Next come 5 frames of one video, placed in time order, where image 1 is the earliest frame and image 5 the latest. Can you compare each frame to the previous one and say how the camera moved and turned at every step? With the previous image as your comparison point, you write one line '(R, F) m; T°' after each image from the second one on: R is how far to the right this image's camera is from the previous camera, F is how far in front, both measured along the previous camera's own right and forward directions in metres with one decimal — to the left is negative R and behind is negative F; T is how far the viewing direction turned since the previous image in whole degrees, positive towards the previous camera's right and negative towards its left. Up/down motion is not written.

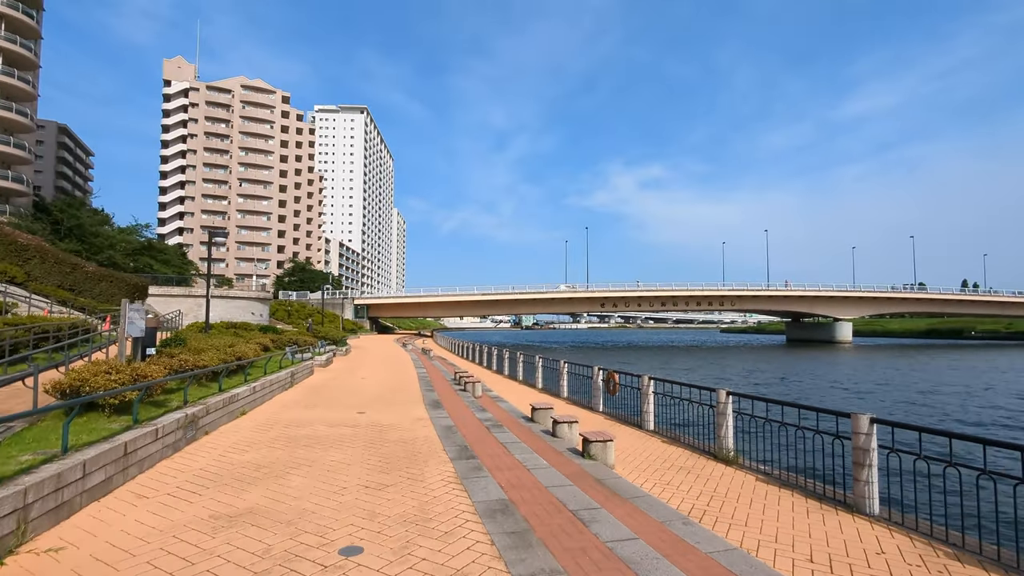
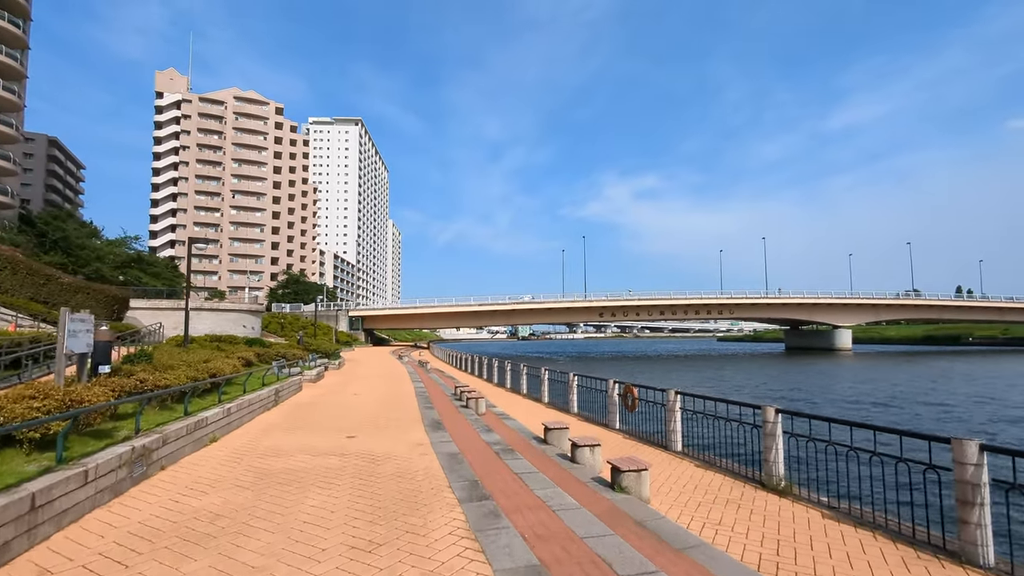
(-0.1, +0.7) m; 0°
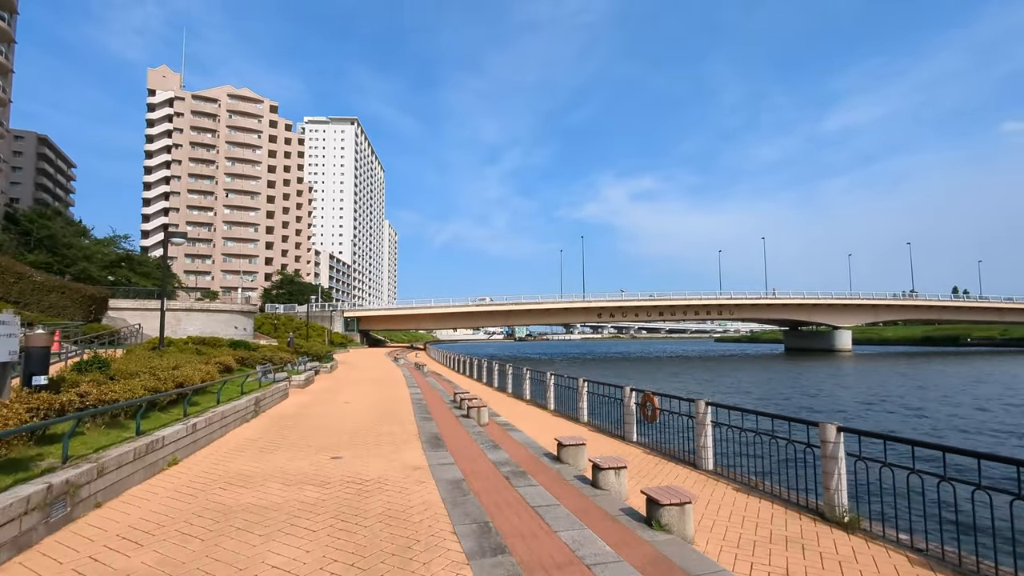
(-0.1, +0.7) m; 0°
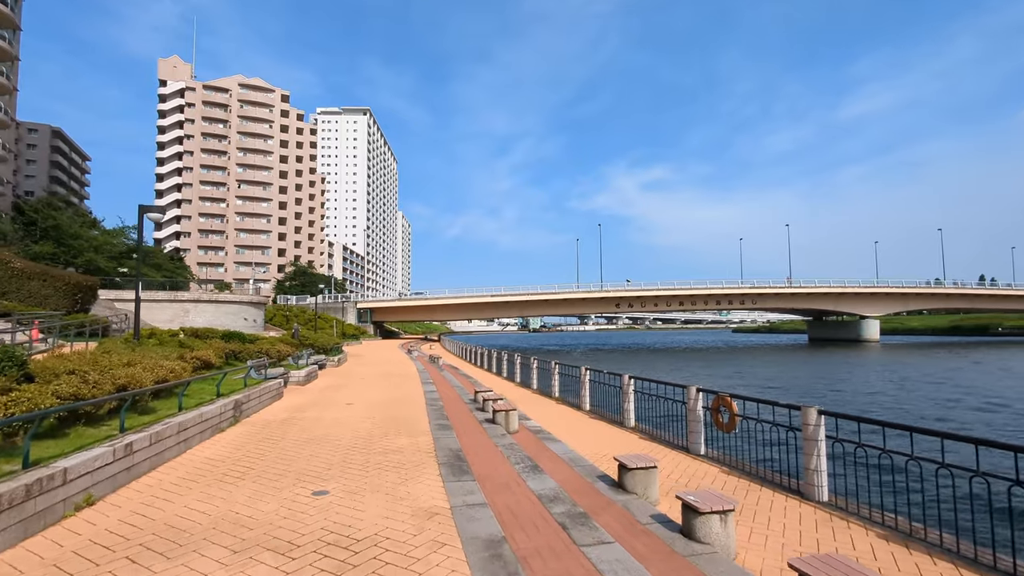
(-0.2, +1.3) m; -1°
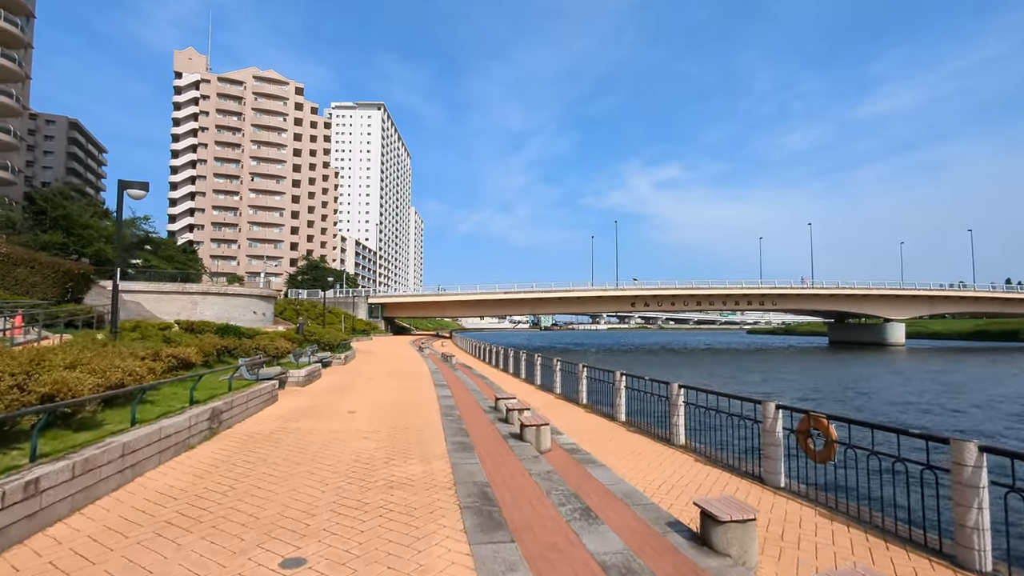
(-0.2, +1.0) m; -1°
